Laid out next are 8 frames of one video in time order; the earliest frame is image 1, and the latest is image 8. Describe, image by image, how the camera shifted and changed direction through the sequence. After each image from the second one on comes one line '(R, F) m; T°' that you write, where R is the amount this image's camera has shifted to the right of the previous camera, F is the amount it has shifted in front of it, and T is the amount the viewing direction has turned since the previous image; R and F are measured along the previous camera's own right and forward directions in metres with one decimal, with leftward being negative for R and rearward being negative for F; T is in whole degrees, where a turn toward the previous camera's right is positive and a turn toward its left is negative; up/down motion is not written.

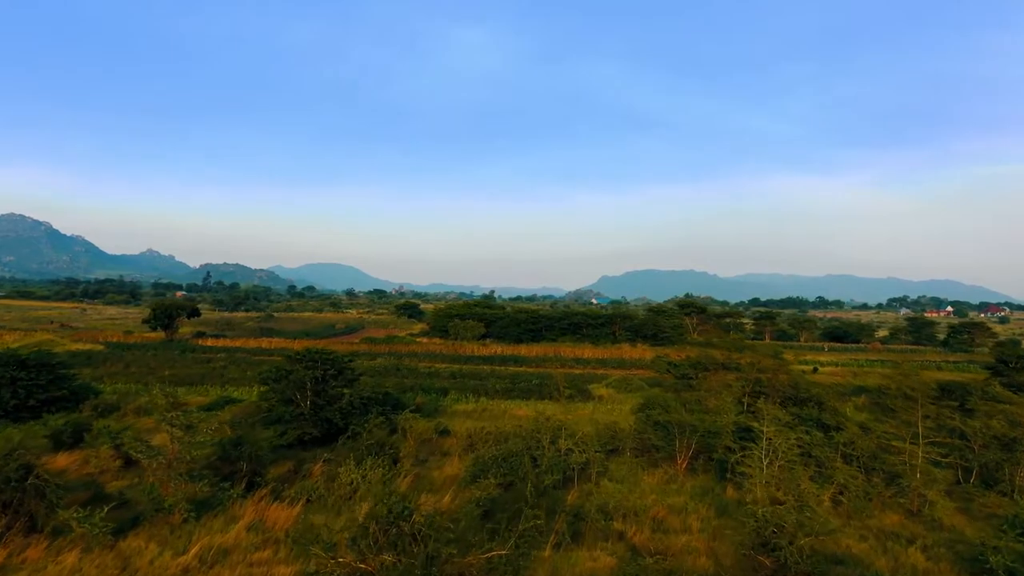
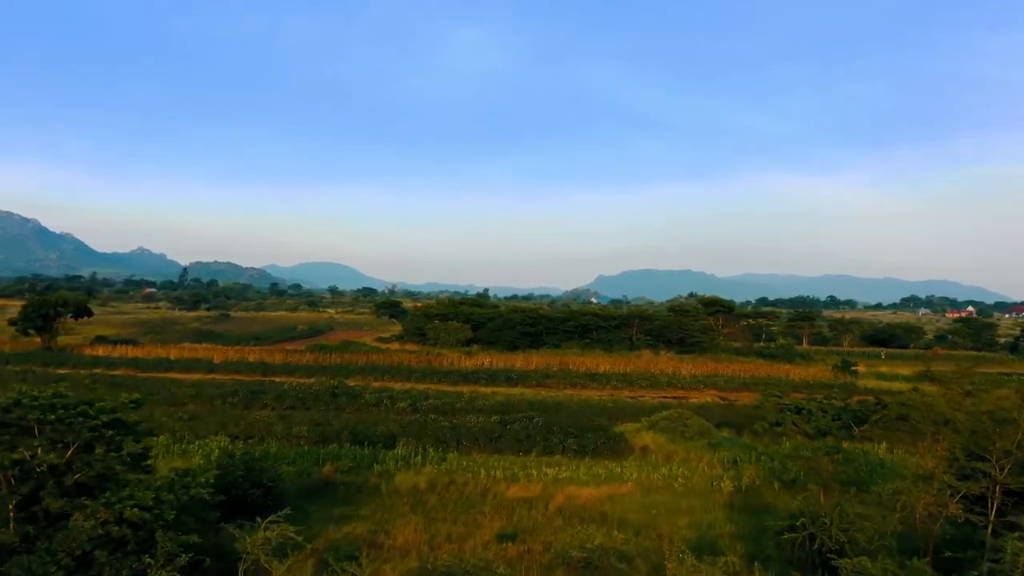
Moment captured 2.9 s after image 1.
(+0.2, +9.1) m; 0°
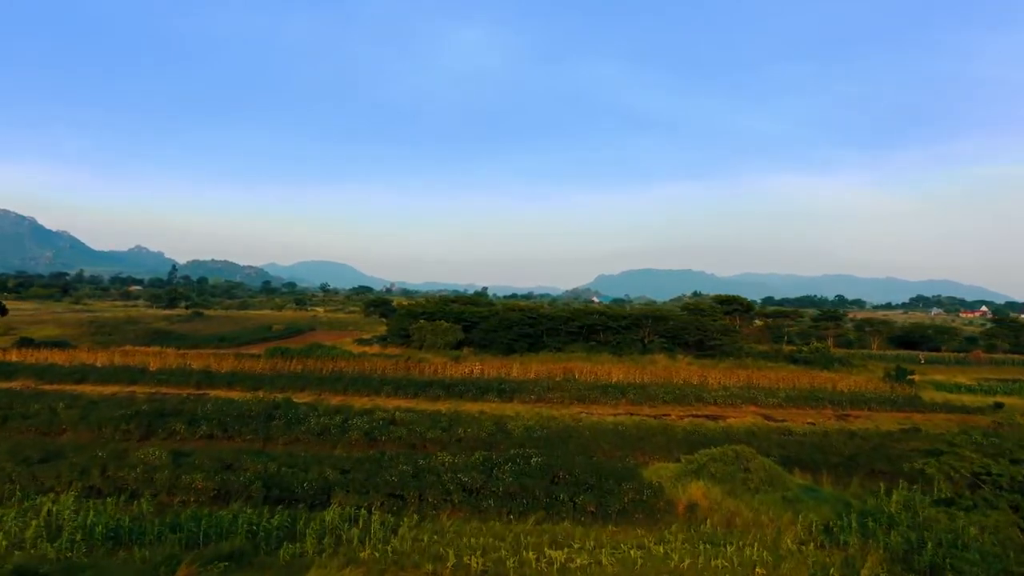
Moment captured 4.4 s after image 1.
(+0.2, +4.6) m; 0°
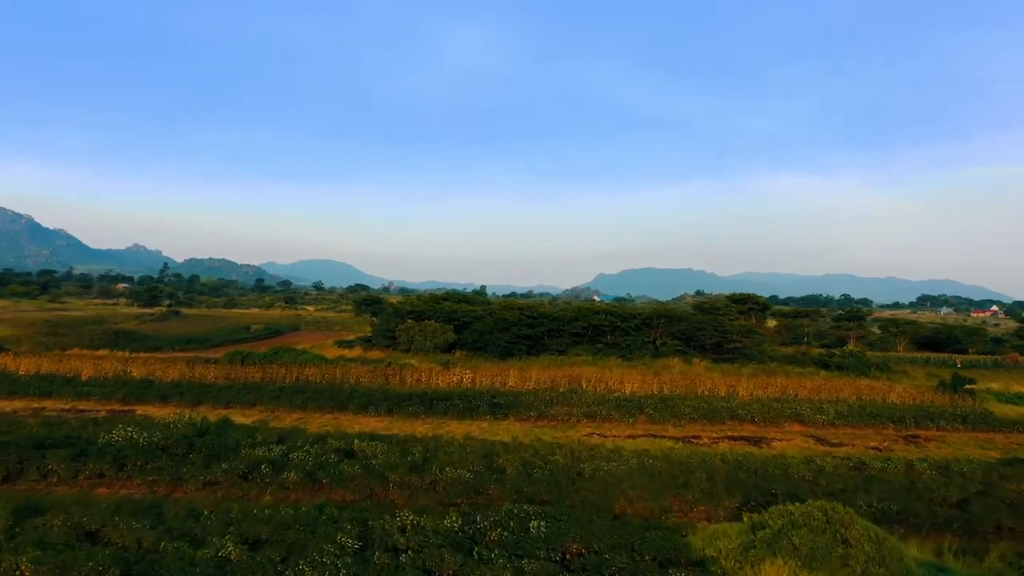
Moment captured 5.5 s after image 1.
(+0.1, +3.5) m; 0°
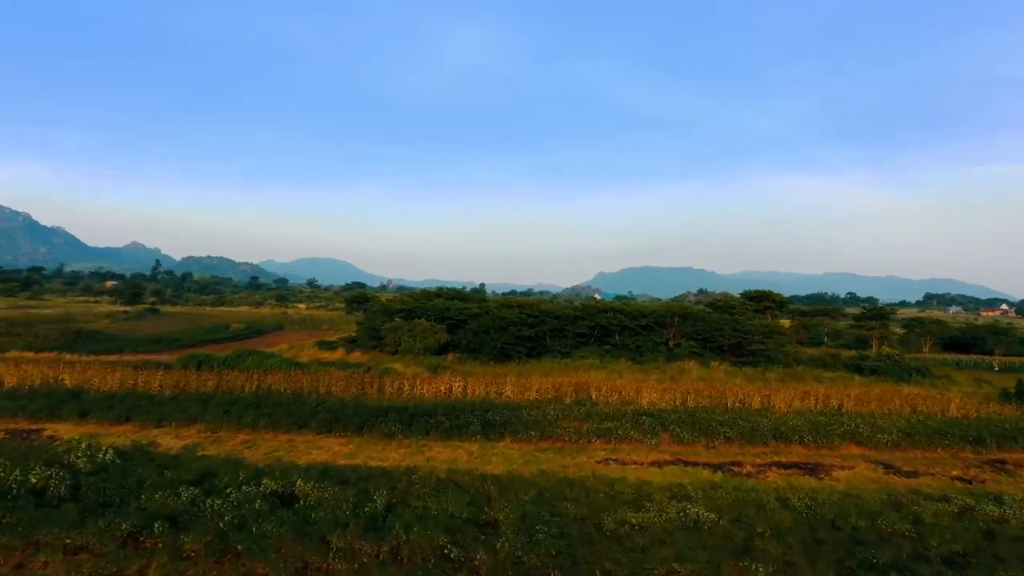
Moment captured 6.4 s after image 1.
(+0.1, +2.9) m; 0°
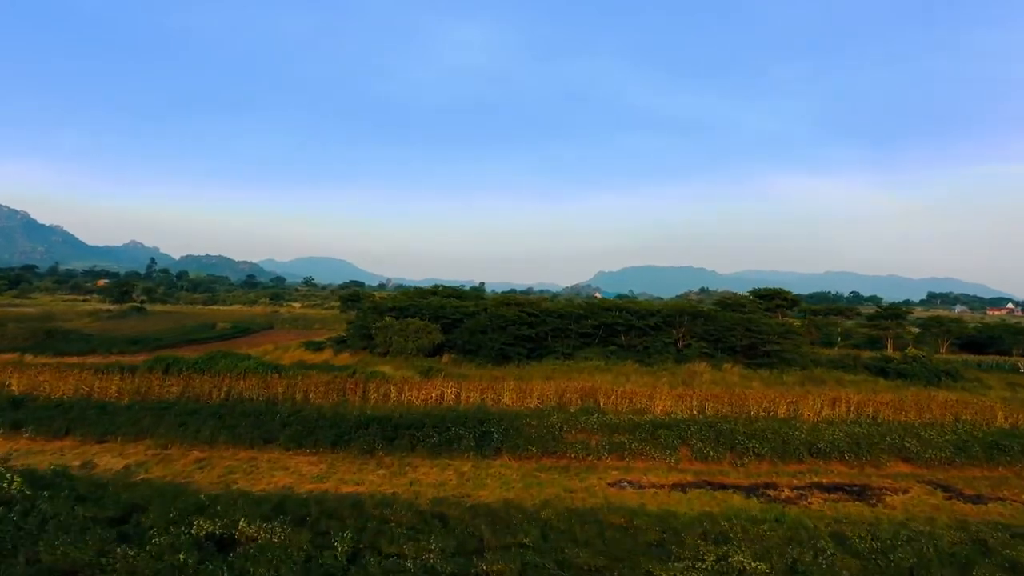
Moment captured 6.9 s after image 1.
(0.0, +1.8) m; 0°
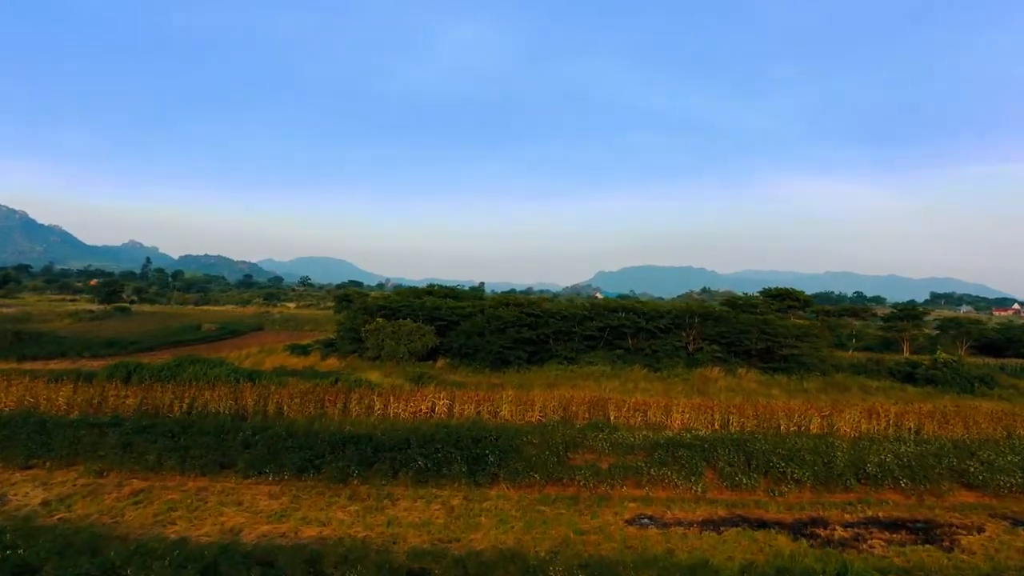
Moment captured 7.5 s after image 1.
(0.0, +1.7) m; 0°
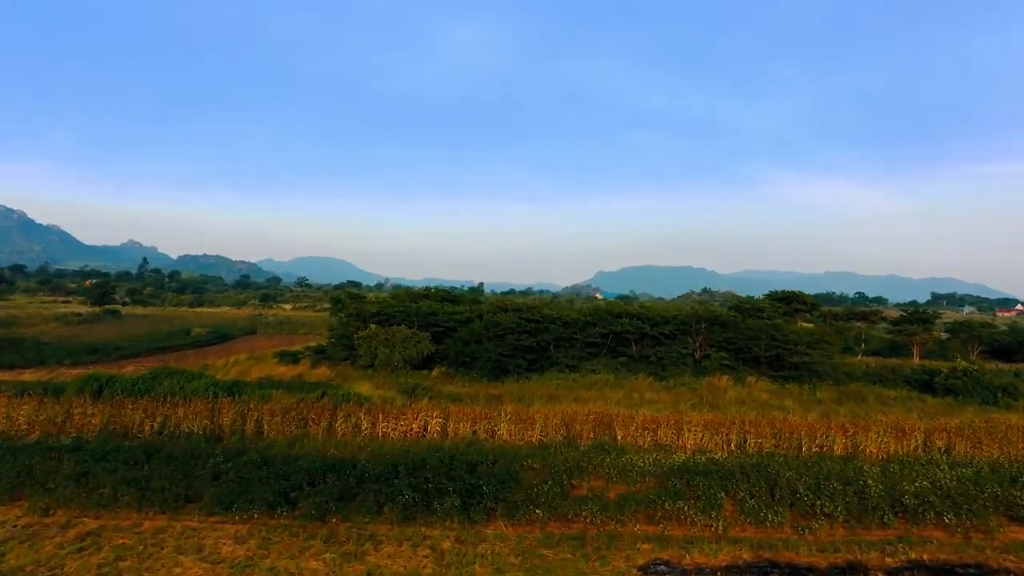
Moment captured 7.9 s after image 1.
(0.0, +1.1) m; 0°
